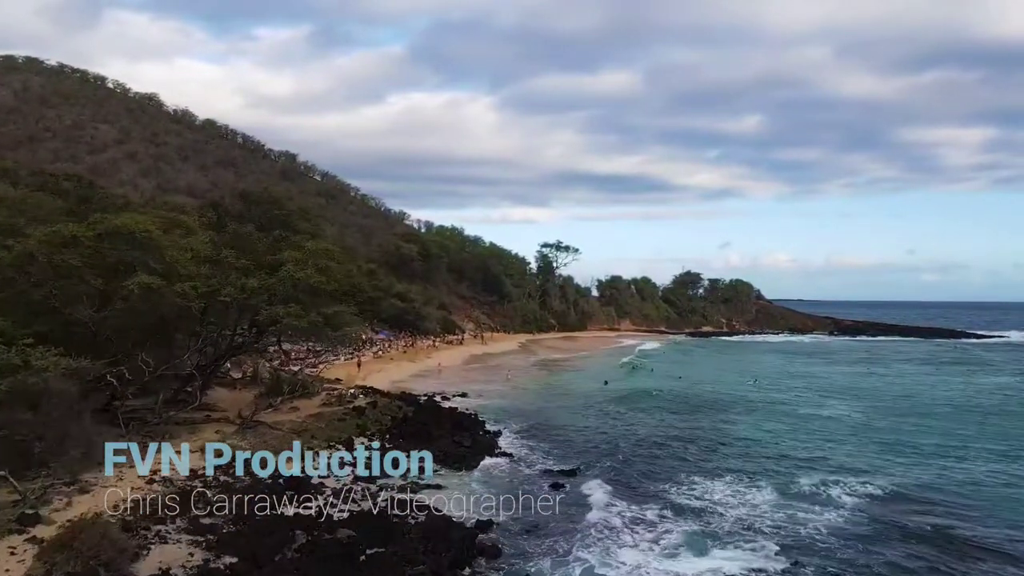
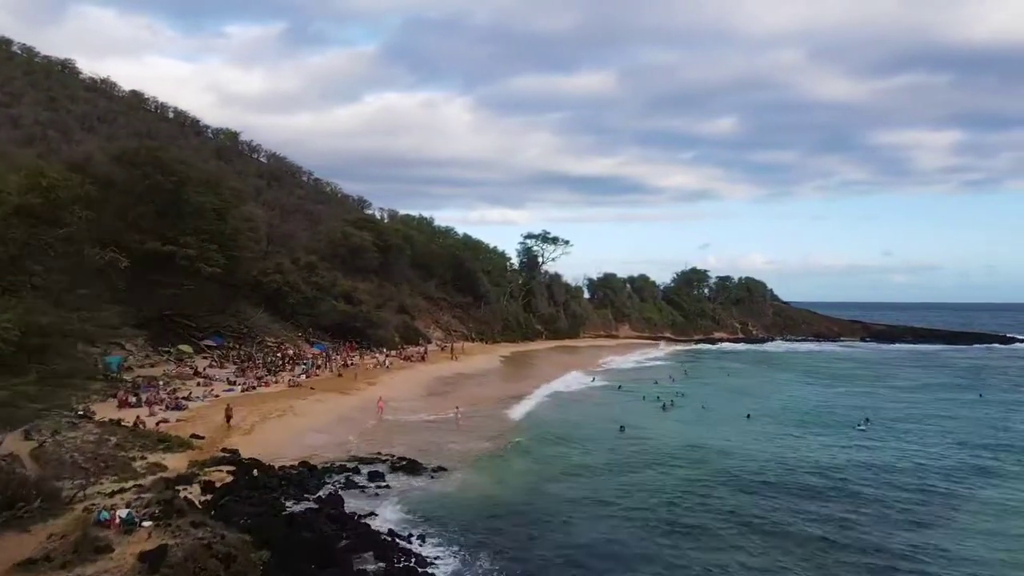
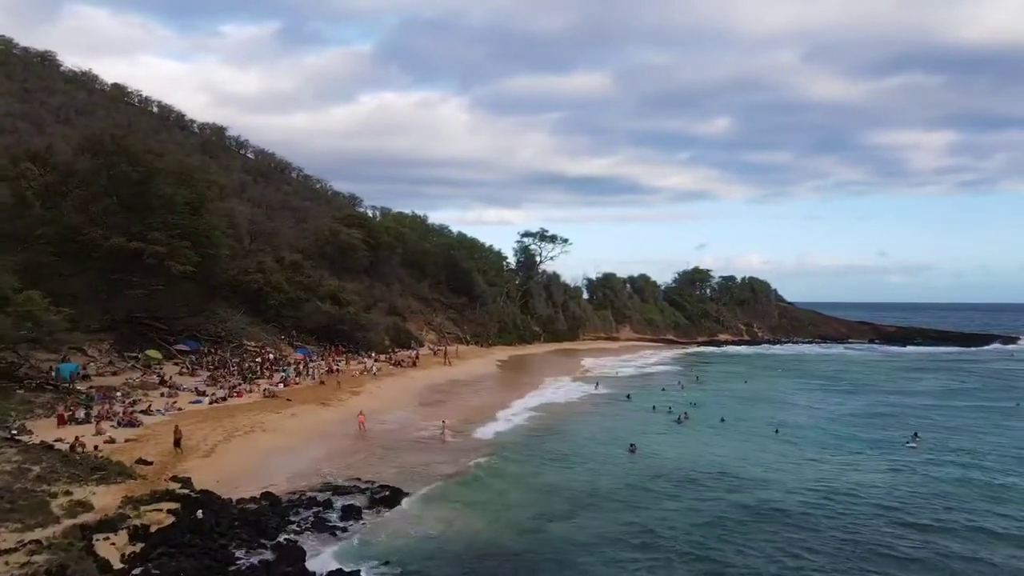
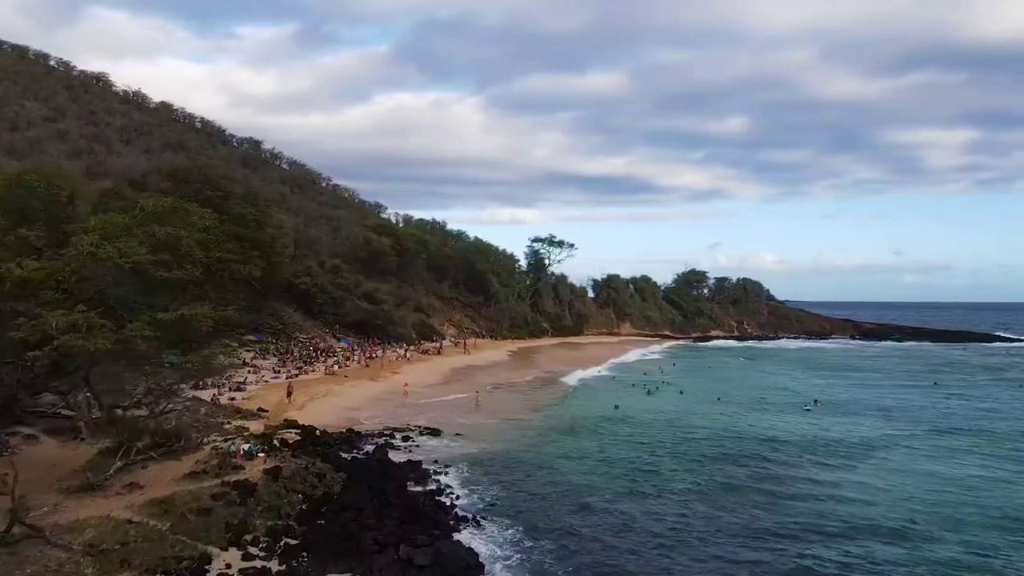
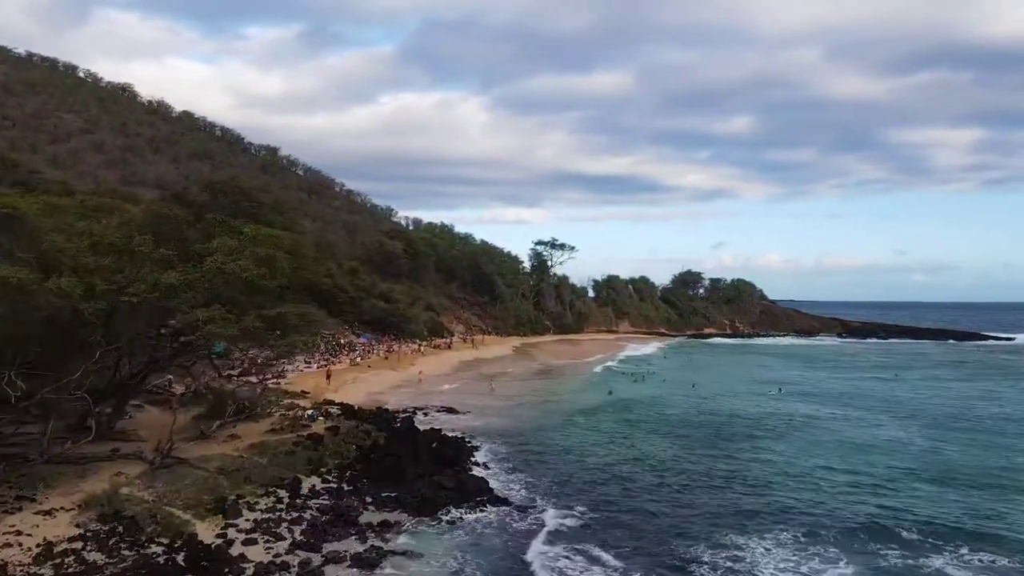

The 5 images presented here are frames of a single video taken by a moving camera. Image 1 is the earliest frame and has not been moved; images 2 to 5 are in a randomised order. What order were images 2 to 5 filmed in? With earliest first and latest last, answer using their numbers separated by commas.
5, 4, 2, 3
